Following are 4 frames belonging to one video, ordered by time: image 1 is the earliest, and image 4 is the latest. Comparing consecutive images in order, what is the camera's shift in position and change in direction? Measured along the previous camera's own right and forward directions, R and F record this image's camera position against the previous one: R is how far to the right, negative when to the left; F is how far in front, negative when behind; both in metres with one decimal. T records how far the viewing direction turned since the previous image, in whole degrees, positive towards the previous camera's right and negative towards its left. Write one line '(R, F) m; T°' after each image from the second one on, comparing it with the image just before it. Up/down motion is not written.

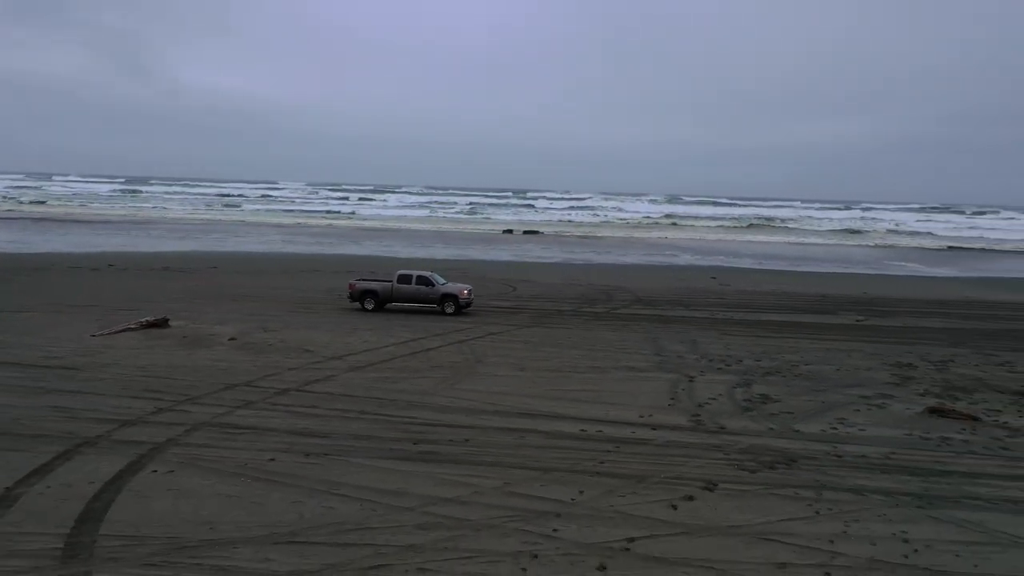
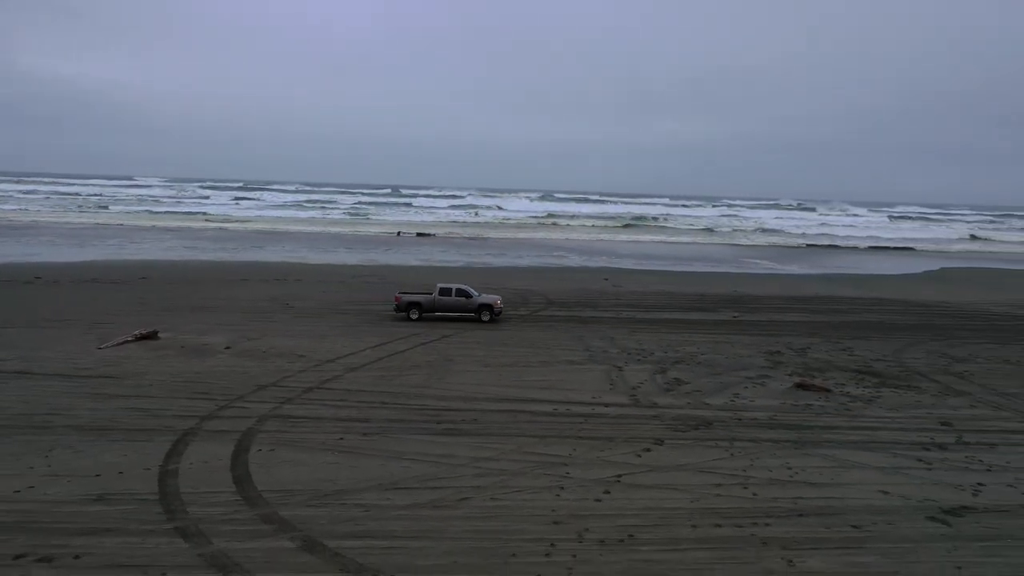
(-1.3, -2.2) m; +9°
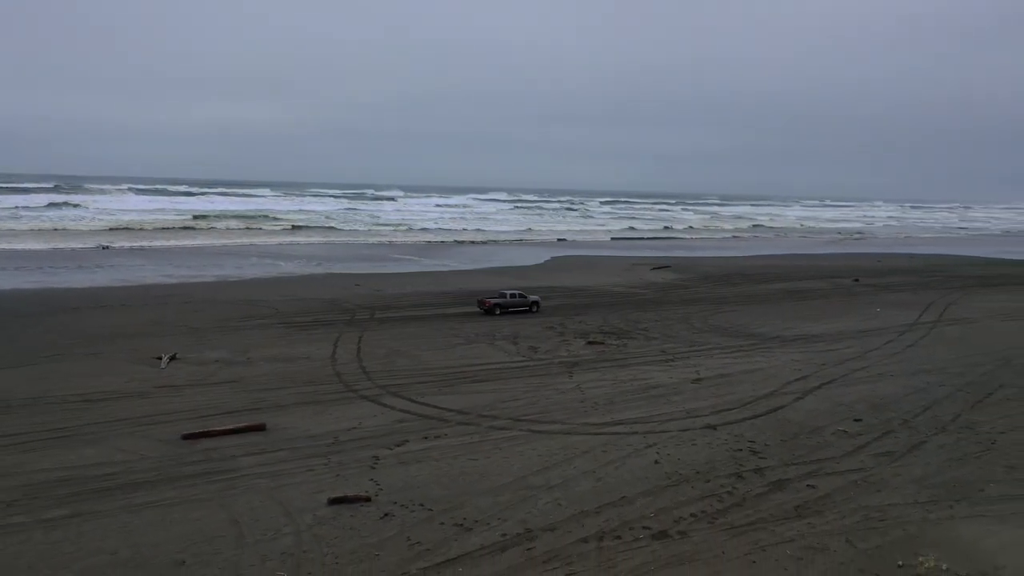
(-8.0, -6.4) m; +29°
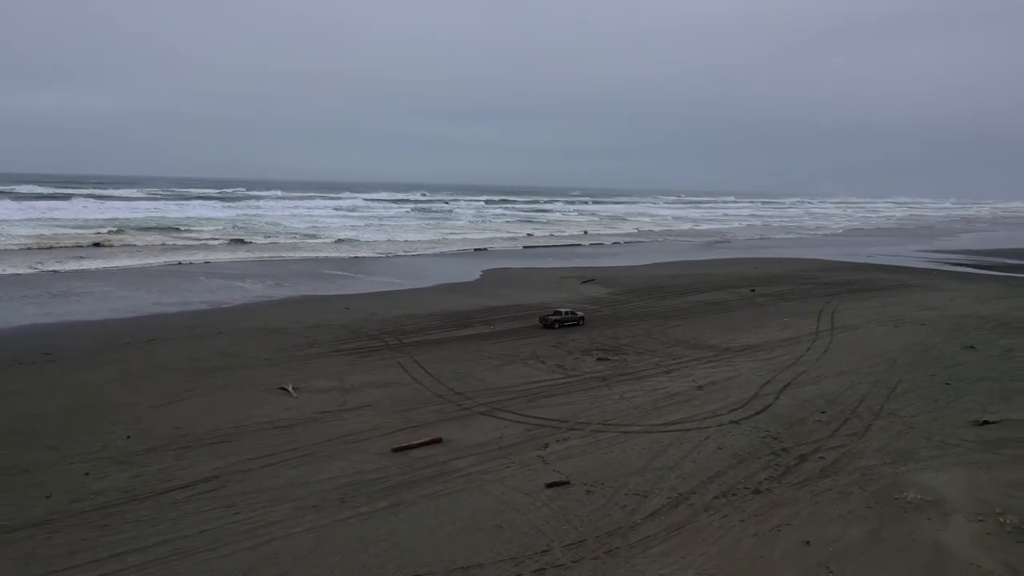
(-5.3, -5.1) m; +10°
